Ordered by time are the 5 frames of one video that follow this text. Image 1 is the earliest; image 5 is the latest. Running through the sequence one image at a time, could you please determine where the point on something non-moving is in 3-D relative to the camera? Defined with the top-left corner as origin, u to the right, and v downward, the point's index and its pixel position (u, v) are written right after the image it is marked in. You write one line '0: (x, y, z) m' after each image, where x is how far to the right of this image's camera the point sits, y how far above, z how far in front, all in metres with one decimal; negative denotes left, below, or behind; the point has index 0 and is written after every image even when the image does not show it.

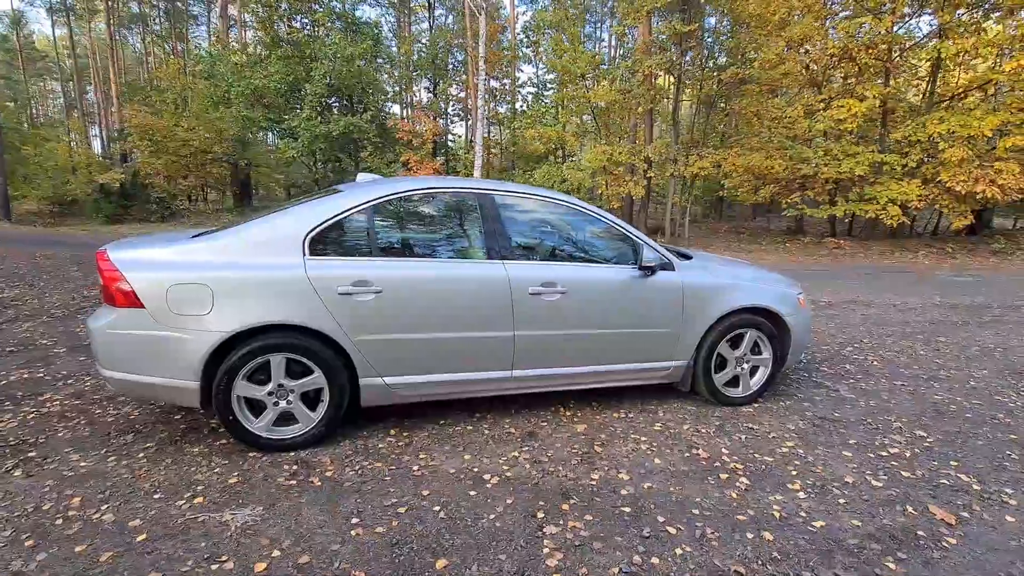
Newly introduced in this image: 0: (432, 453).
0: (-0.5, -1.0, +2.9) m
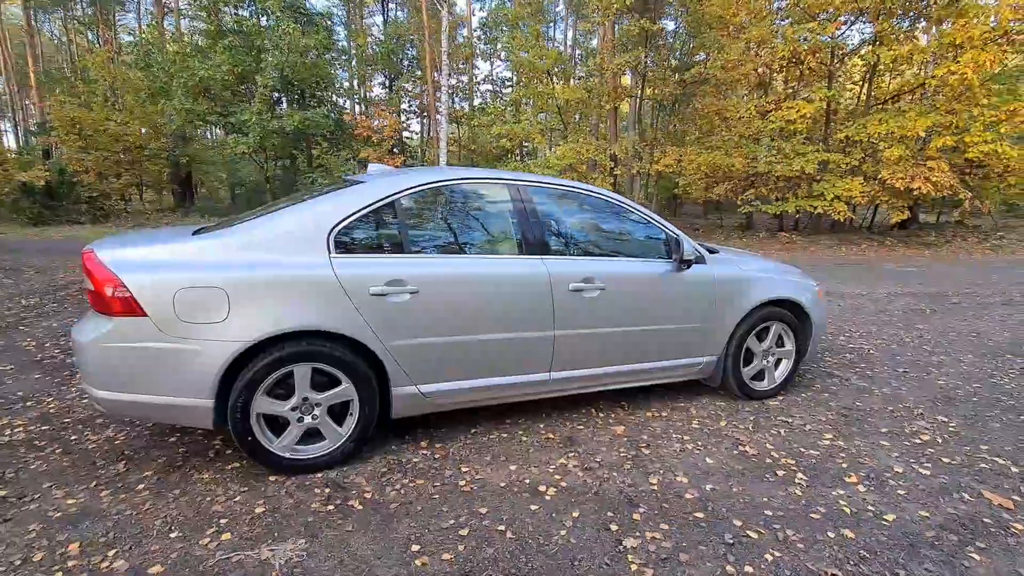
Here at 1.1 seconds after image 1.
0: (-0.2, -1.0, +2.7) m
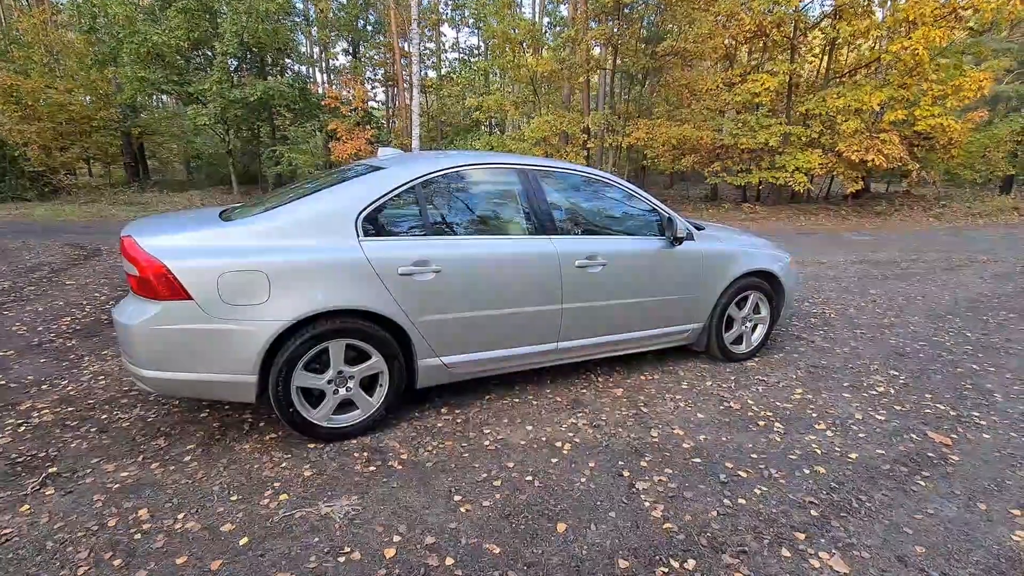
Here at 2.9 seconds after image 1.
0: (-0.1, -0.8, +3.0) m
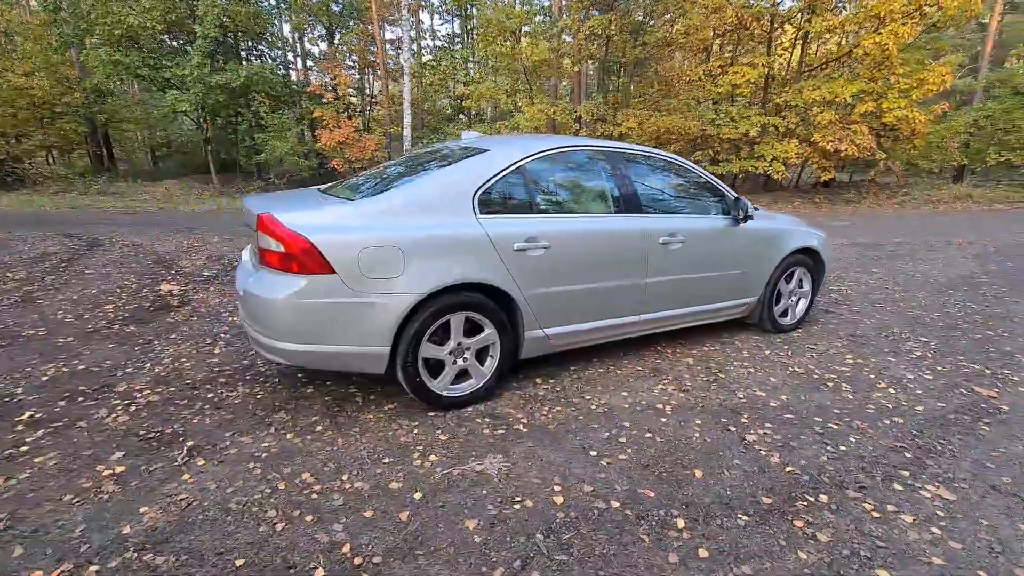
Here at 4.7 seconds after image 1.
0: (+0.5, -0.7, +3.2) m
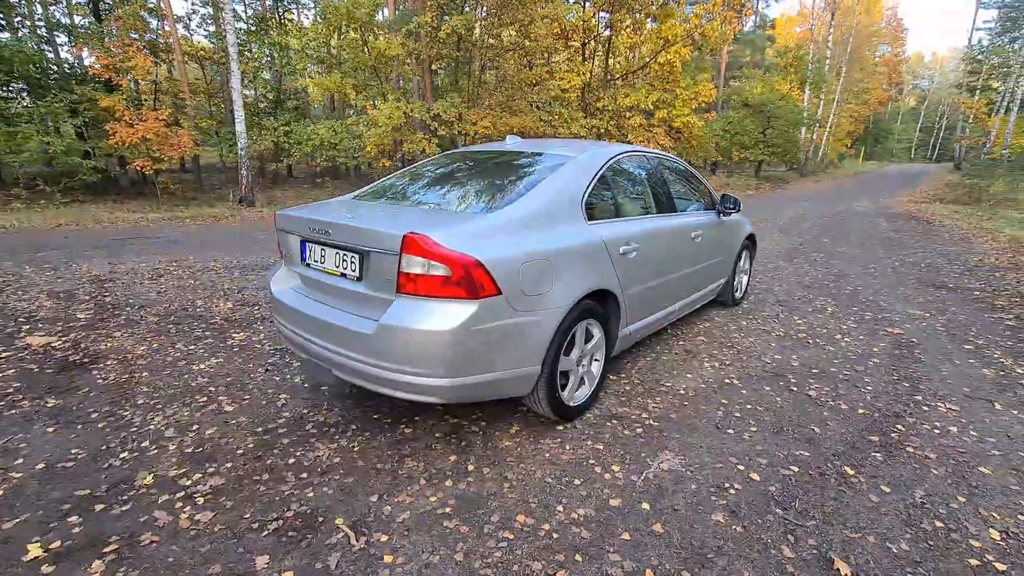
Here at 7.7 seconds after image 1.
0: (+1.1, -0.6, +3.4) m
